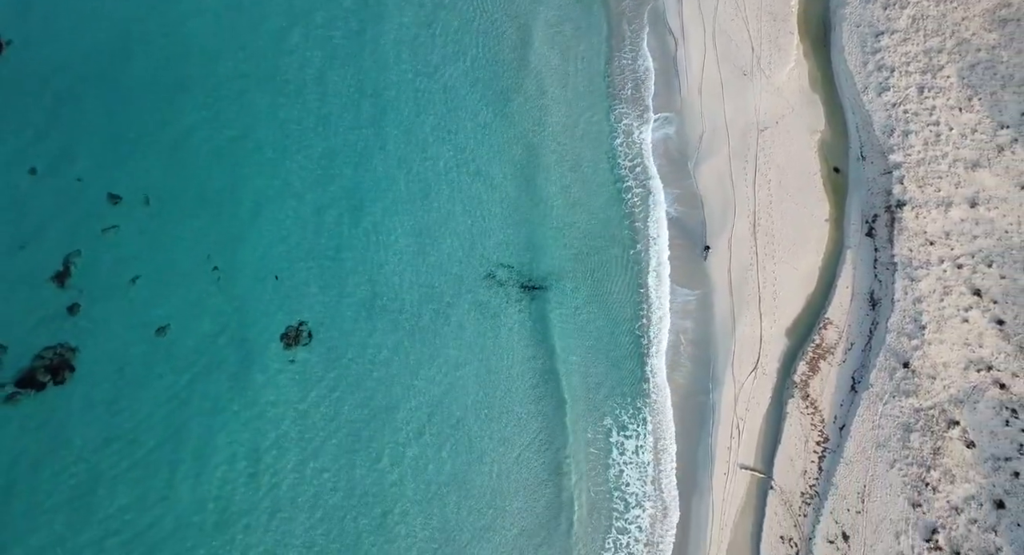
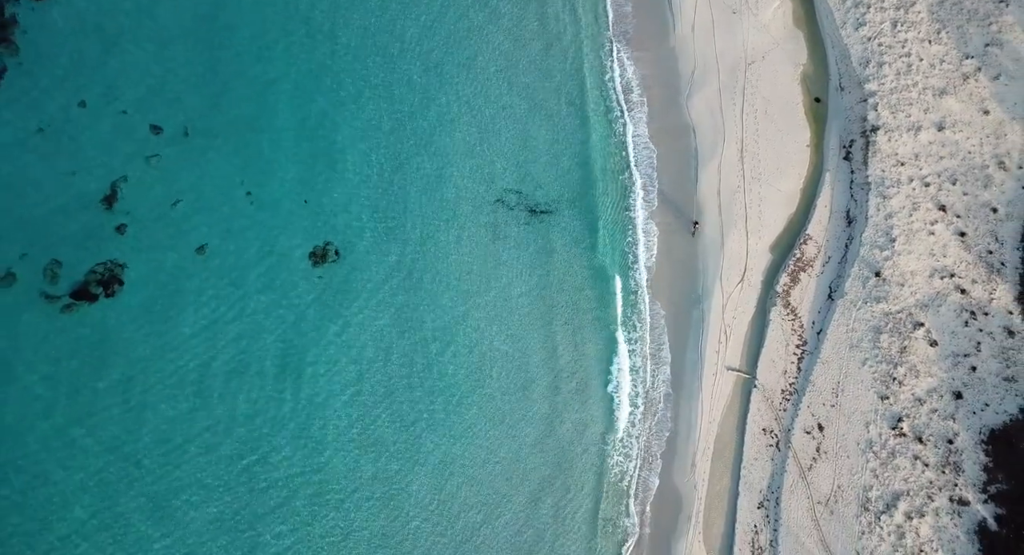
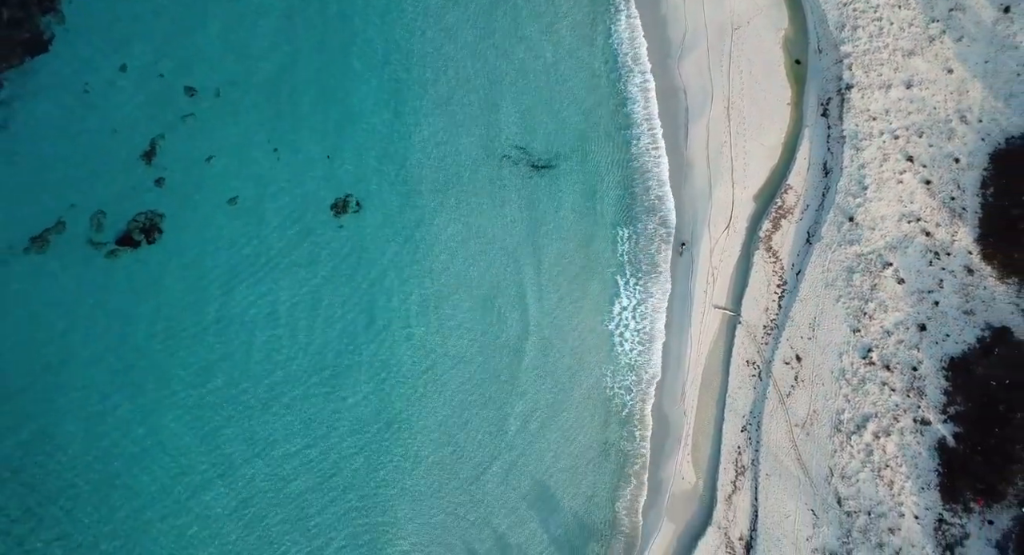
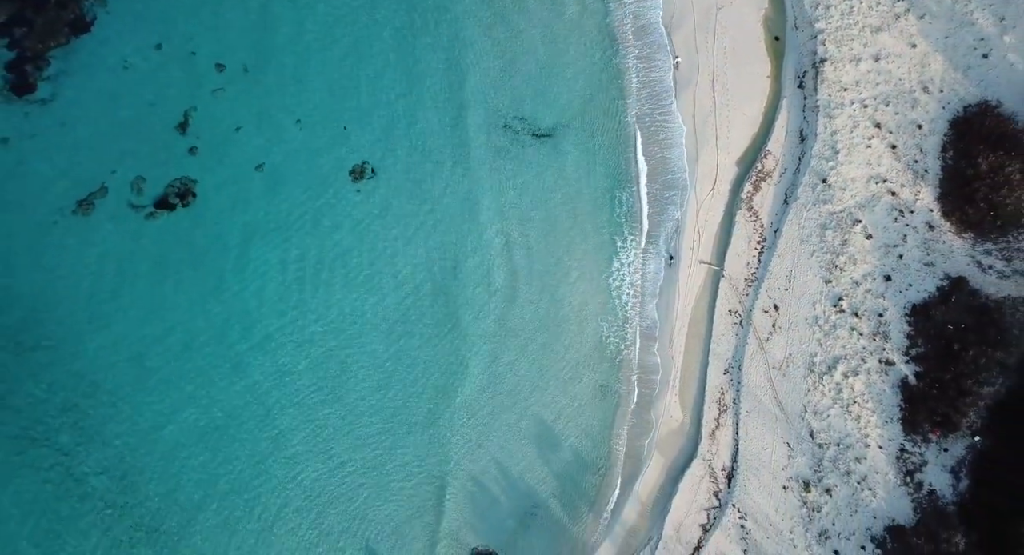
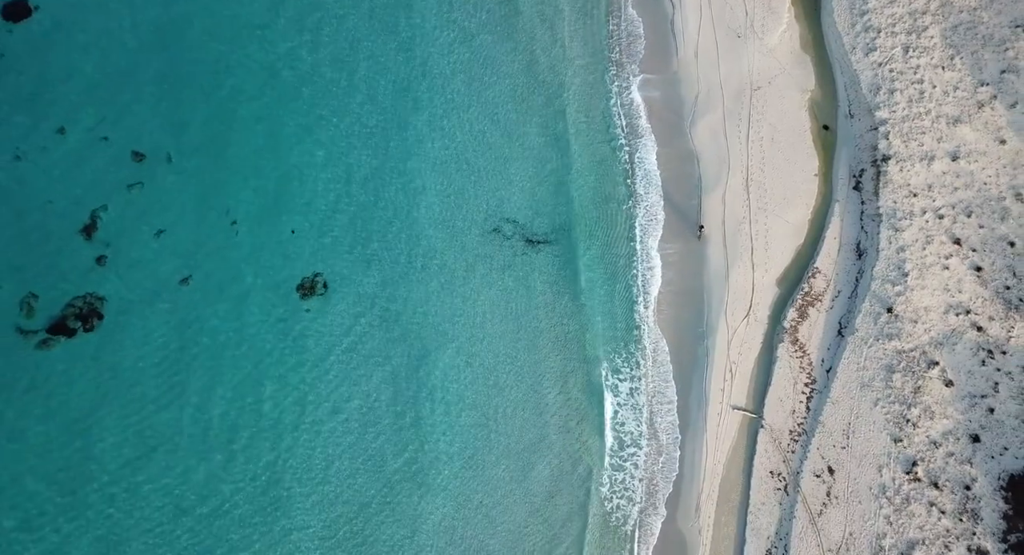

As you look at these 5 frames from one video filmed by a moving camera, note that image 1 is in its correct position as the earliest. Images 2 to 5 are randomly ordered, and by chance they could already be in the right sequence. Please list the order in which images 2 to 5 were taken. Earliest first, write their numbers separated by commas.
5, 2, 3, 4
